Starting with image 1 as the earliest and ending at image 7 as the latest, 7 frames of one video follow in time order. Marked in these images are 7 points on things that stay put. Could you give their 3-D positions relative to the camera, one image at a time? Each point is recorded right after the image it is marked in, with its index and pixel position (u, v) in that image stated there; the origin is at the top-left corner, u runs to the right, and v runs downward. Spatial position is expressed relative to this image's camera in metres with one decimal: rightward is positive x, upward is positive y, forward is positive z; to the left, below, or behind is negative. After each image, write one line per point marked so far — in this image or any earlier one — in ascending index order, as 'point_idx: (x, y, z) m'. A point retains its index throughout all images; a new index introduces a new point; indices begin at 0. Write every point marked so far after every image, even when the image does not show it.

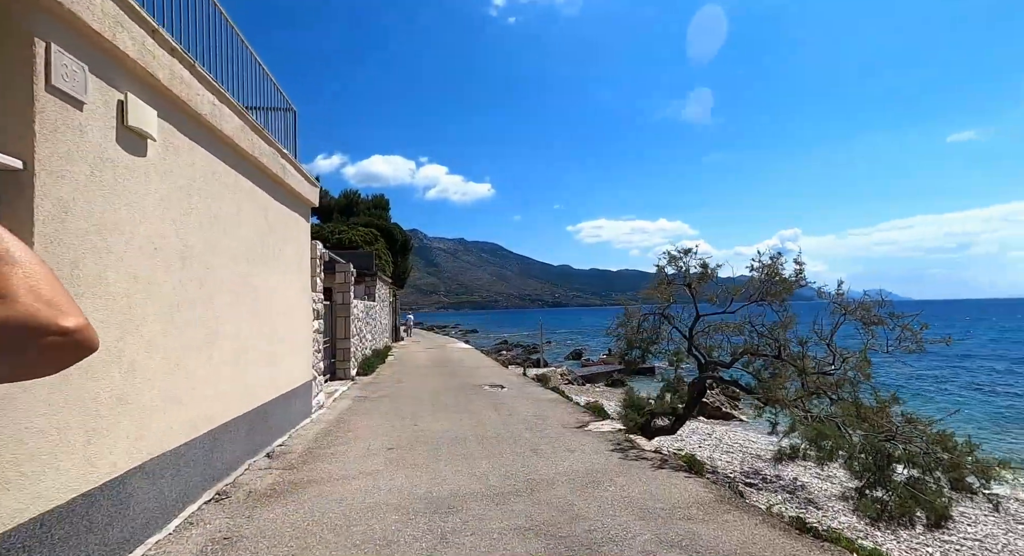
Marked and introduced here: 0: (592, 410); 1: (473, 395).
0: (+1.5, -2.5, +9.2) m
1: (-0.9, -2.7, +11.3) m
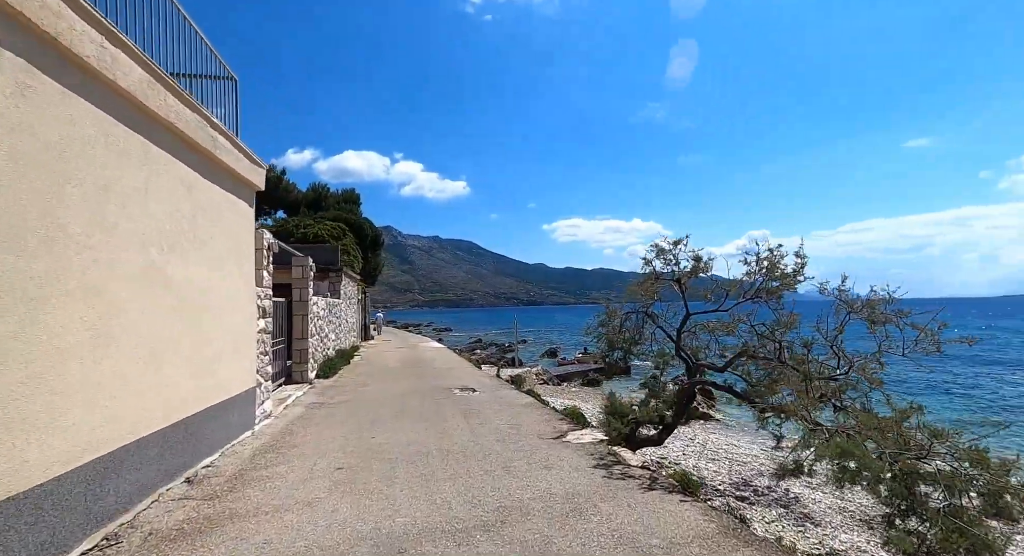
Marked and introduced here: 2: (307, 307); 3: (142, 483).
0: (+1.0, -2.4, +8.4) m
1: (-1.5, -2.6, +10.4) m
2: (-5.3, -0.7, +12.7) m
3: (-3.4, -1.9, +4.4) m
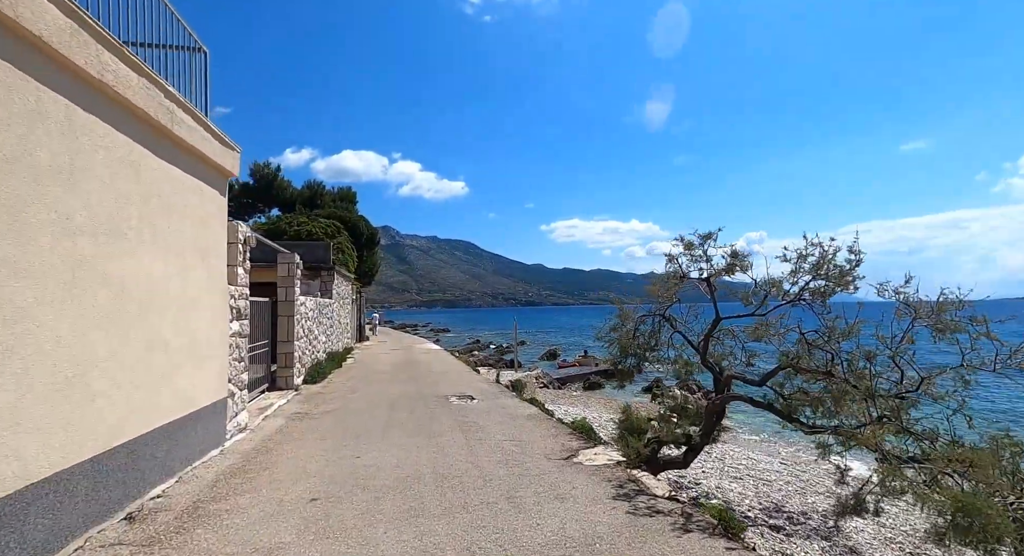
0: (+1.1, -2.4, +7.6) m
1: (-1.5, -2.6, +9.6) m
2: (-5.3, -0.7, +11.8) m
3: (-3.3, -1.8, +3.6) m
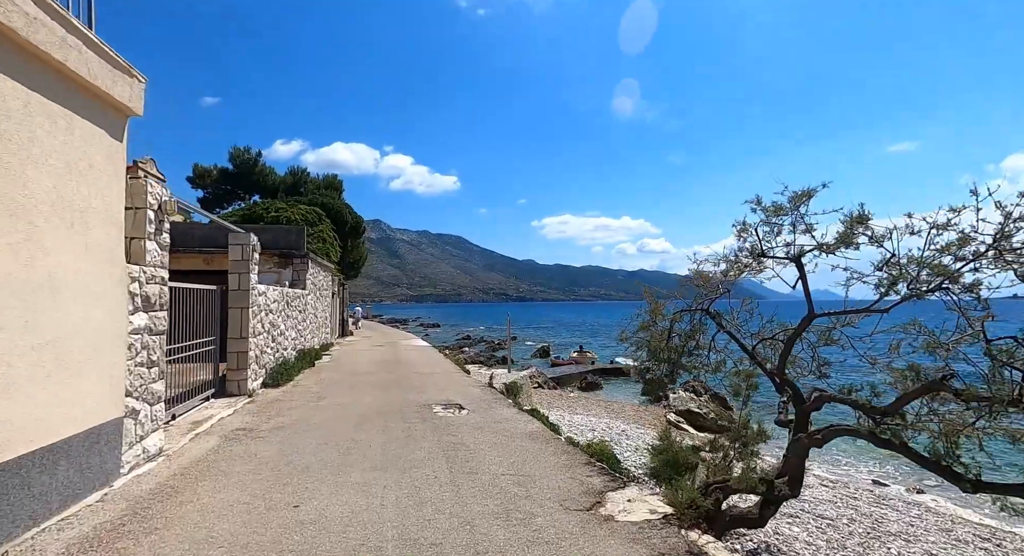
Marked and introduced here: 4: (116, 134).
0: (+1.0, -2.2, +5.8) m
1: (-1.5, -2.3, +7.8) m
2: (-5.4, -0.4, +10.0) m
3: (-3.2, -1.6, +1.7) m
4: (-4.0, +1.4, +4.9) m
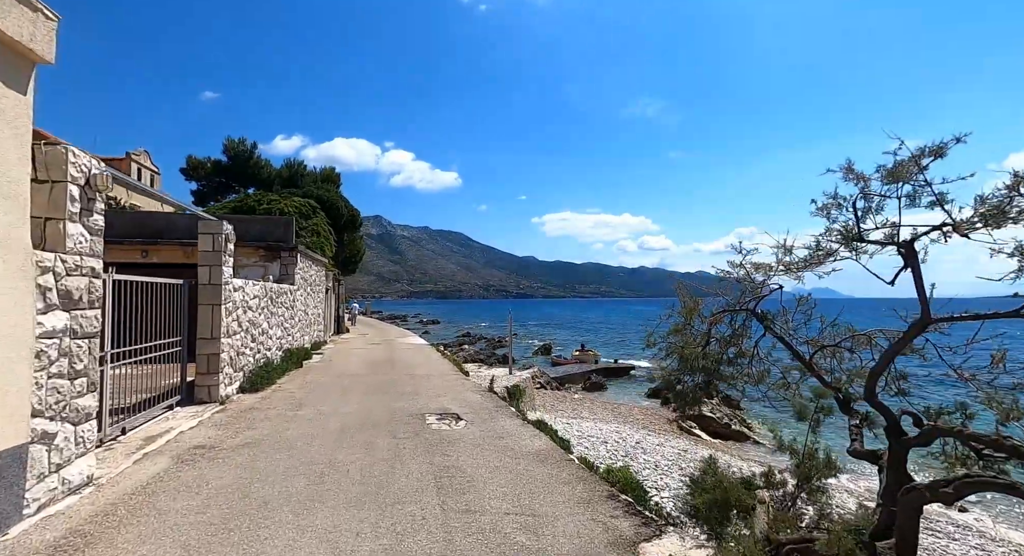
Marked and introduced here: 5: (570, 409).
0: (+1.1, -2.1, +4.8) m
1: (-1.4, -2.2, +6.7) m
2: (-5.3, -0.3, +8.9) m
3: (-3.2, -1.5, +0.7) m
4: (-3.9, +1.5, +3.8) m
5: (+2.1, -4.7, +17.8) m
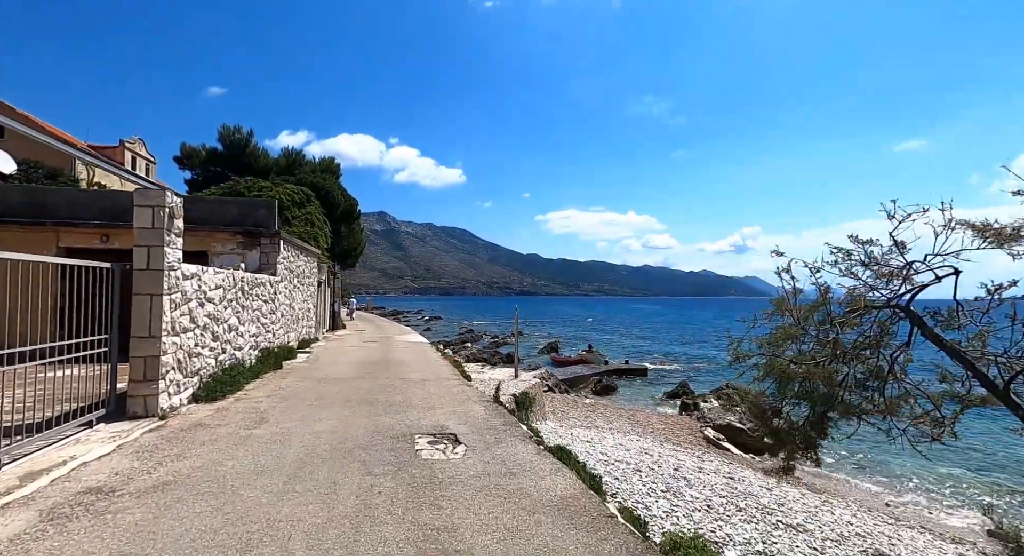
0: (+1.2, -2.0, +3.0) m
1: (-1.3, -2.0, +5.0) m
2: (-5.1, 0.0, +7.2) m
3: (-3.0, -1.4, -1.1) m
4: (-3.7, +1.7, +2.1) m
5: (+2.3, -4.5, +16.0) m
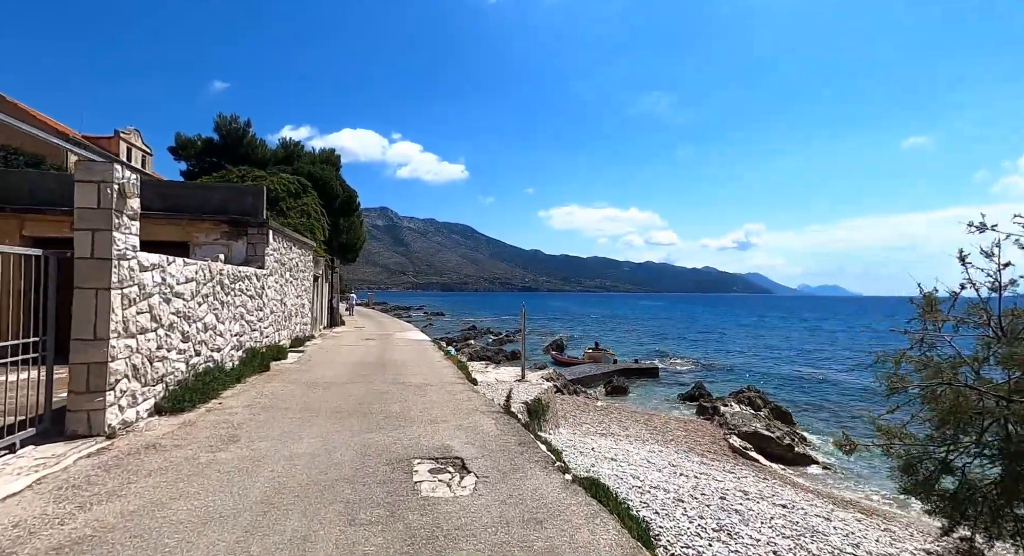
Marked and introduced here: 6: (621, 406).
0: (+1.5, -1.9, +1.8) m
1: (-1.1, -2.0, +3.8) m
2: (-4.9, +0.1, +6.0) m
3: (-2.9, -1.3, -2.2) m
4: (-3.5, +1.8, +0.9) m
5: (+2.6, -4.4, +14.8) m
6: (+4.3, -5.1, +19.5) m
